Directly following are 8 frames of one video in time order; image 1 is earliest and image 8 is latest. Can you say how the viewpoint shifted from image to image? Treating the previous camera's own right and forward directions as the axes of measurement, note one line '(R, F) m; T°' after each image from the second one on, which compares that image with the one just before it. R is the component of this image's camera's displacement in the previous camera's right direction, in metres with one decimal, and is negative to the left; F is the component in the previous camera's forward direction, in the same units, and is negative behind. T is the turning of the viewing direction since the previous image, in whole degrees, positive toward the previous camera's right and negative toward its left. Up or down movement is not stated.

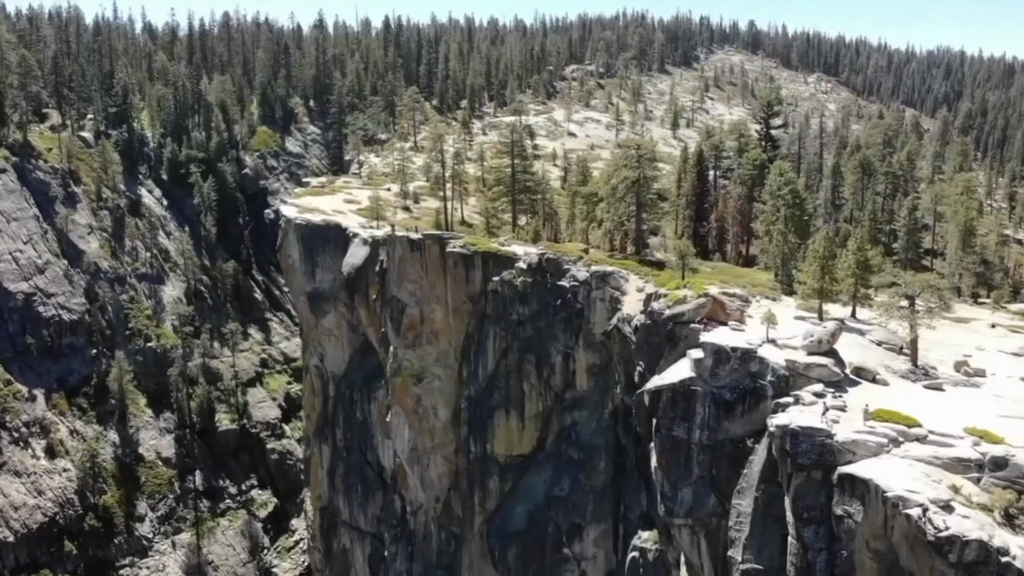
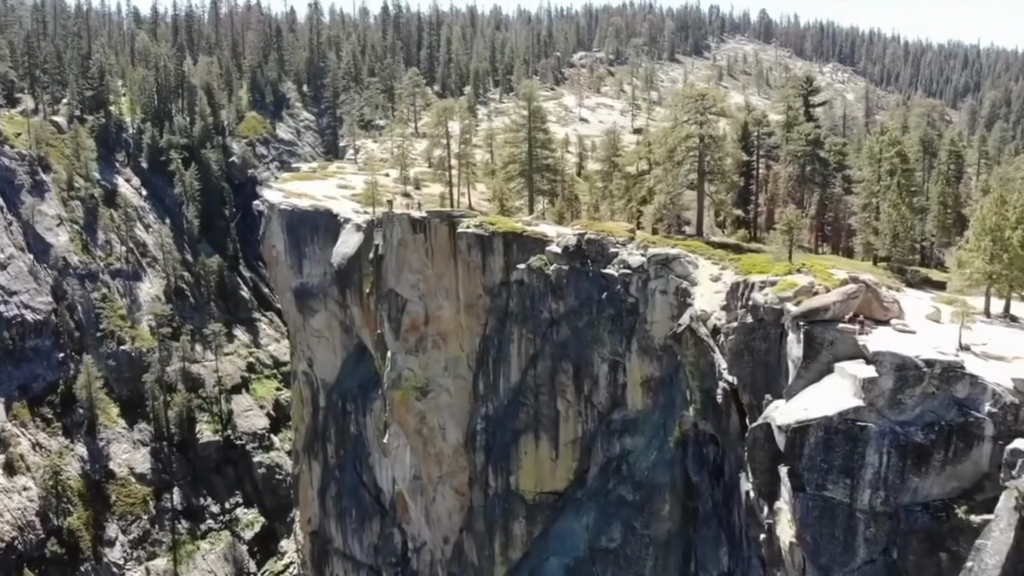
(-1.7, +12.7) m; 0°
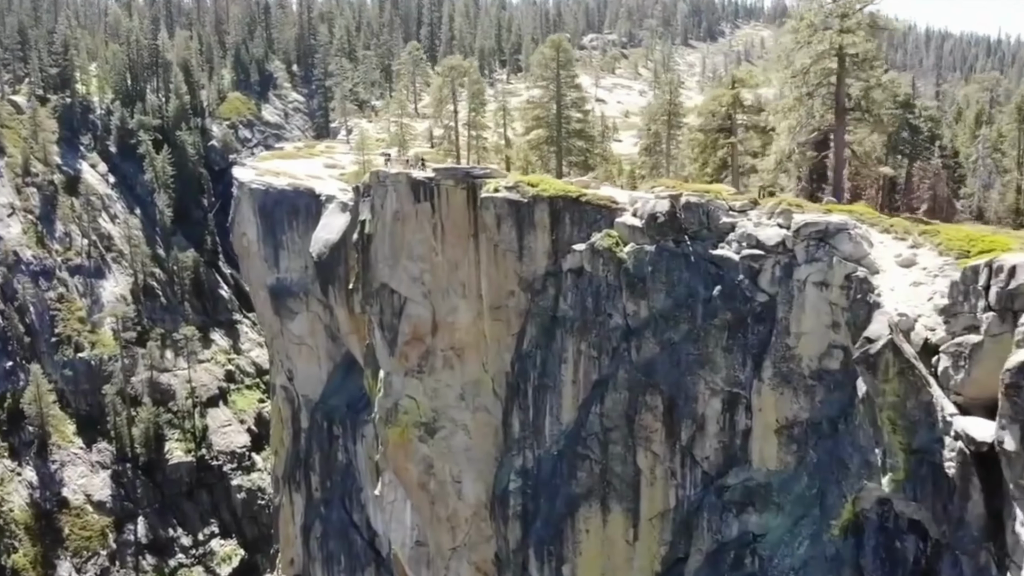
(-1.9, +15.5) m; 0°
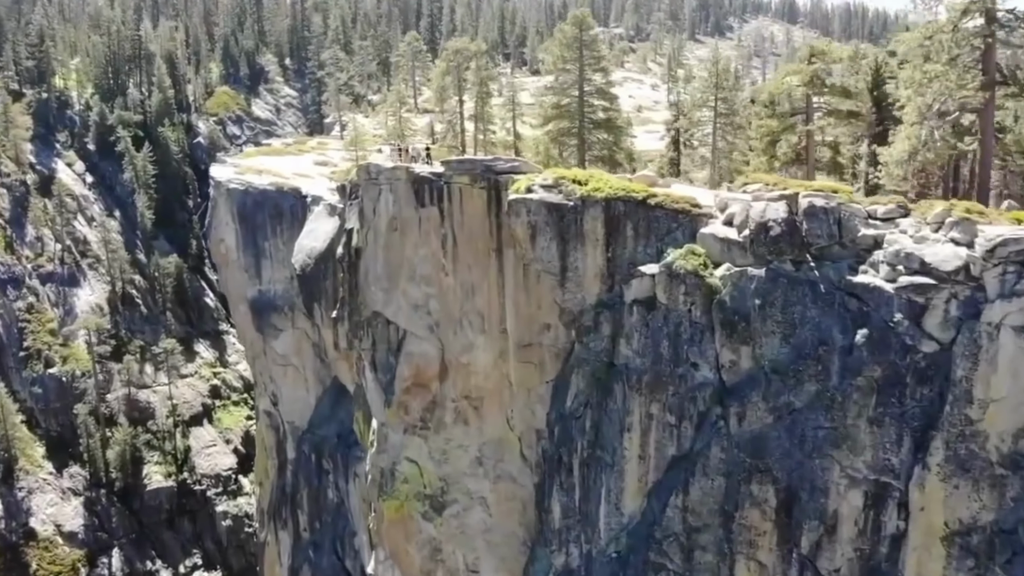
(-1.1, +8.5) m; 0°
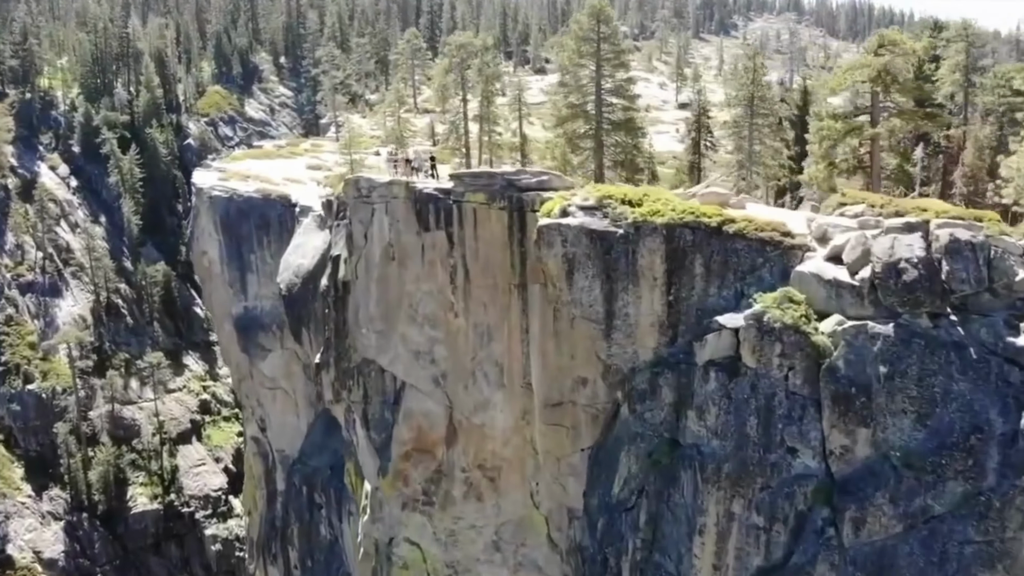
(-0.7, +5.3) m; 0°
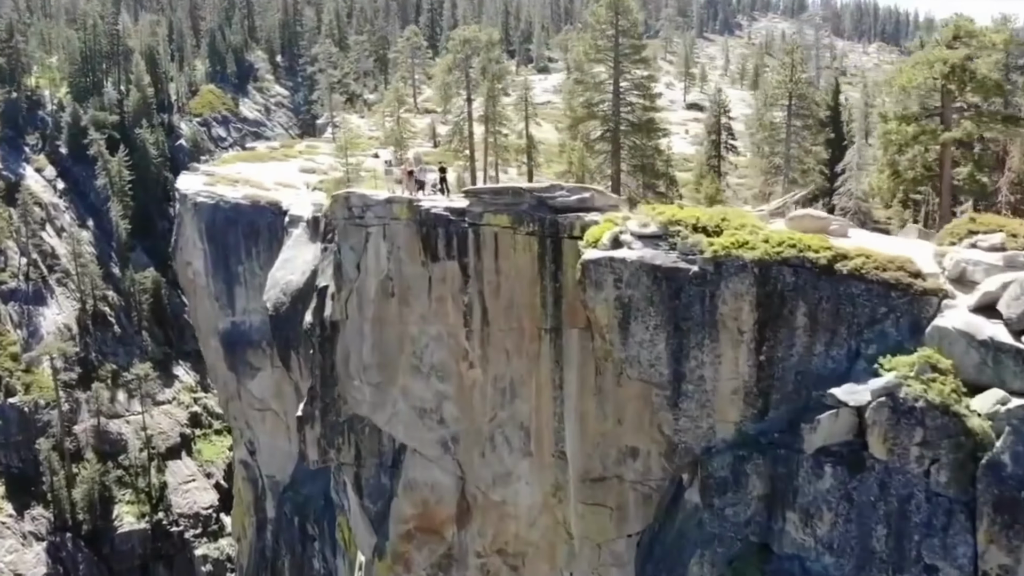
(-0.6, +4.2) m; 0°
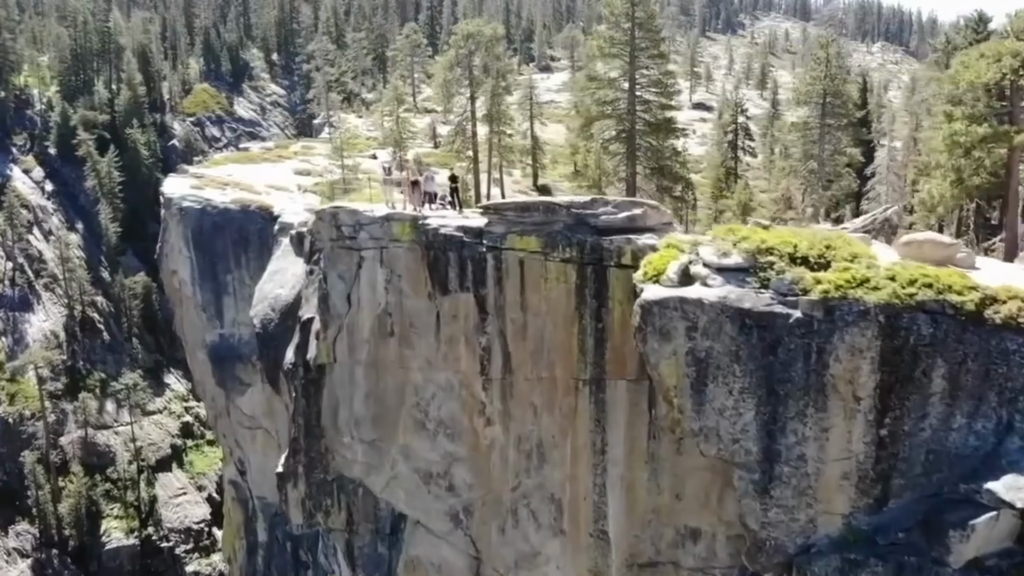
(-0.5, +3.2) m; 0°
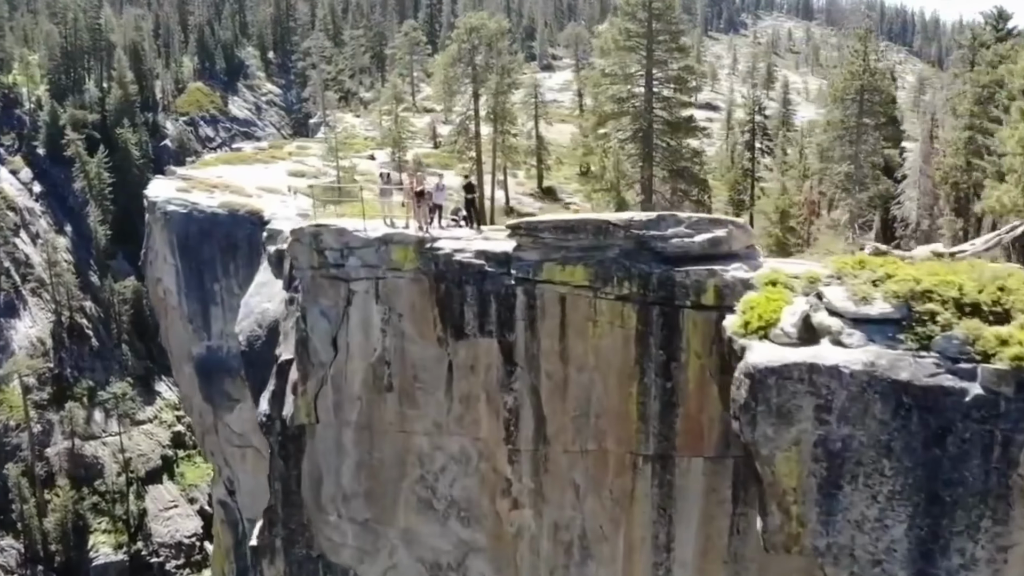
(-0.4, +3.0) m; 0°
